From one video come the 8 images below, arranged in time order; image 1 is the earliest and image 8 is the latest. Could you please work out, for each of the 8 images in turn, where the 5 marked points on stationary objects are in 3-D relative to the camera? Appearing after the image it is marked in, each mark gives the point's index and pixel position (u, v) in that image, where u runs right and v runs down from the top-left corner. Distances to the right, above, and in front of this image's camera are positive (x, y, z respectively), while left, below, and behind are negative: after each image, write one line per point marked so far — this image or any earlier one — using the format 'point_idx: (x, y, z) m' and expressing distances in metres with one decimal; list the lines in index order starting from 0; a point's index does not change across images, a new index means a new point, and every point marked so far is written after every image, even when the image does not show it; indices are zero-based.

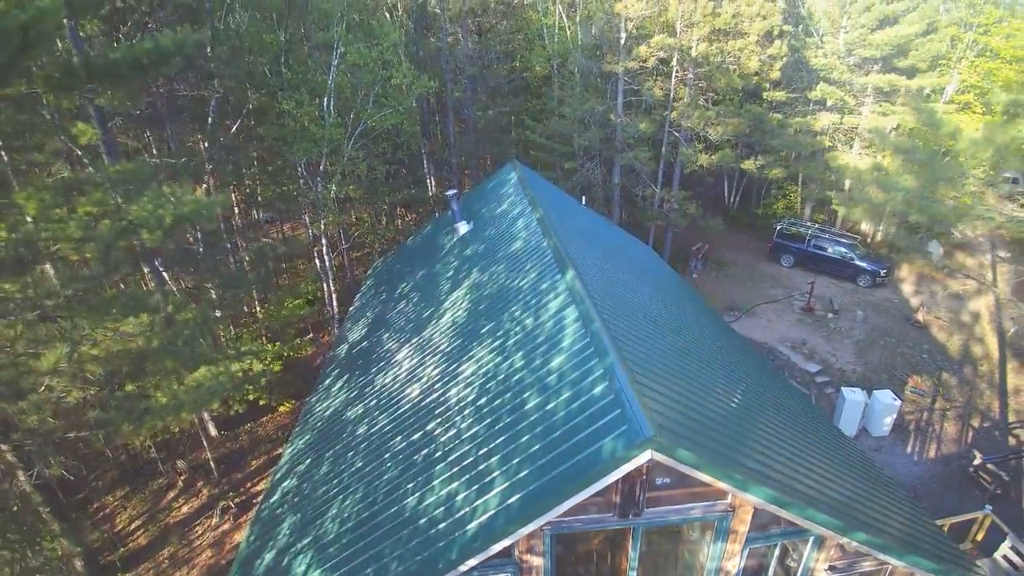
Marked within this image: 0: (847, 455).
0: (+5.7, -3.1, +9.1) m
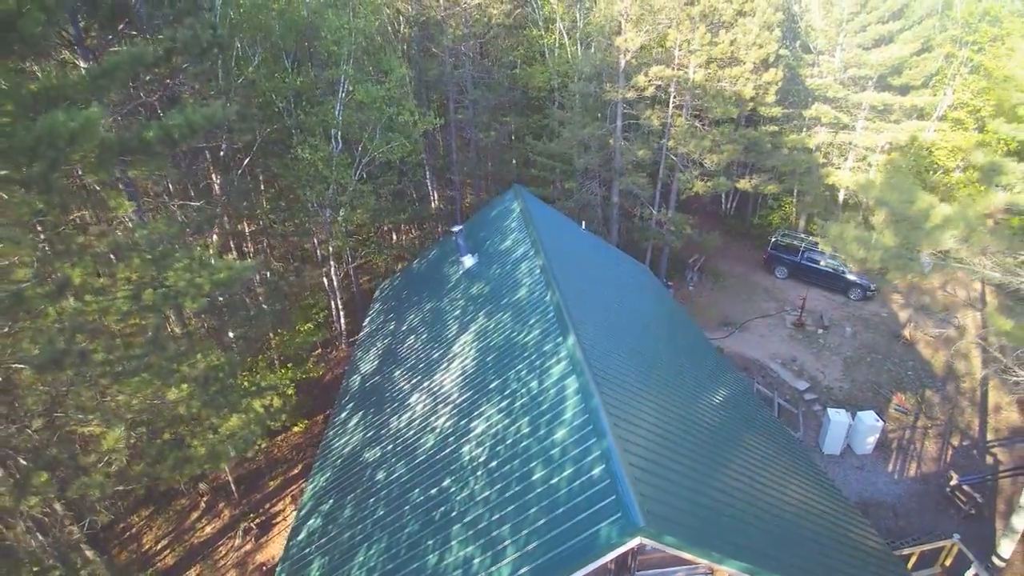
0: (+5.8, -4.1, +9.9) m
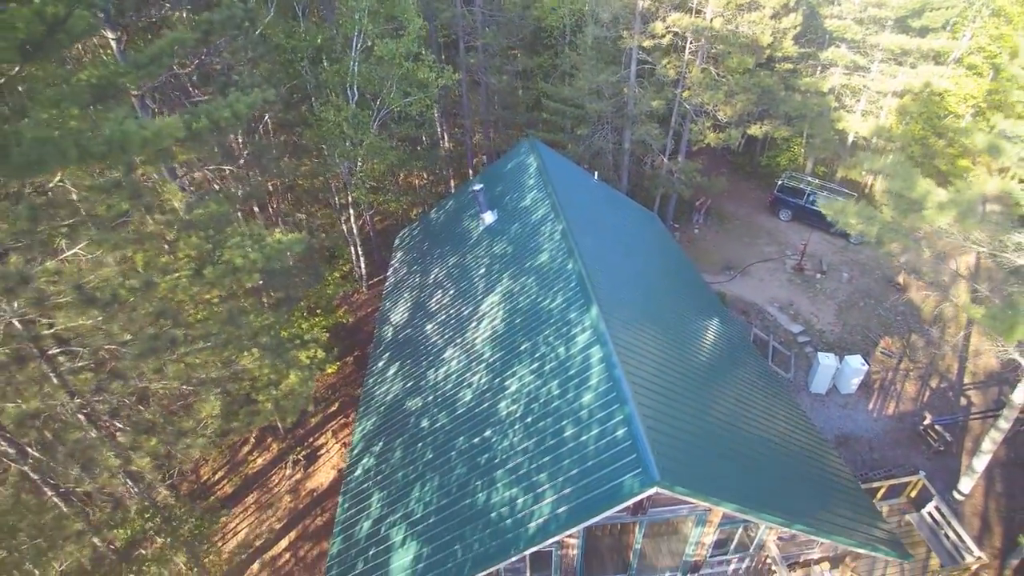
0: (+6.4, -3.4, +11.4) m
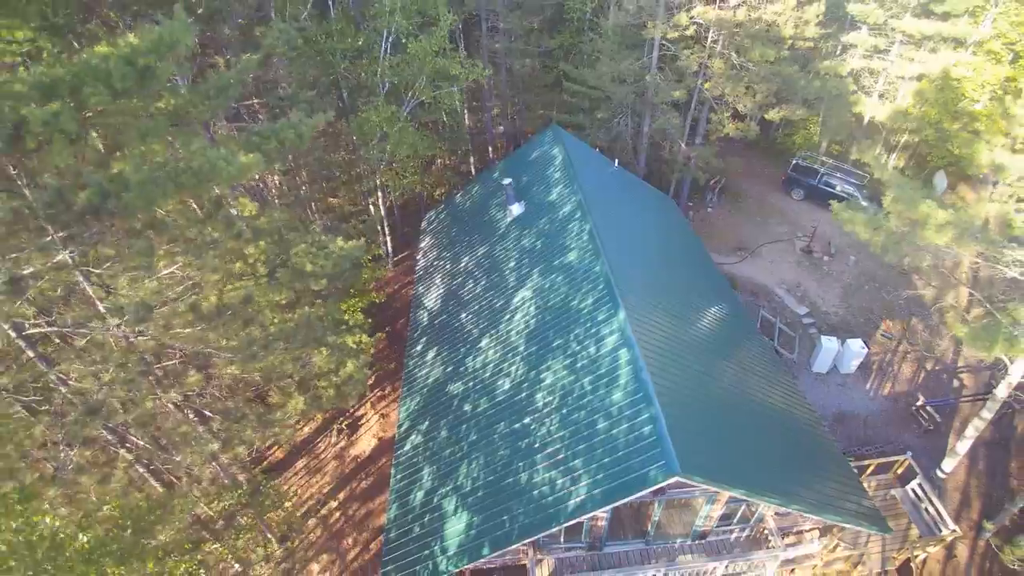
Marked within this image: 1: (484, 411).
0: (+7.1, -3.3, +12.7) m
1: (-0.6, -2.7, +11.3) m
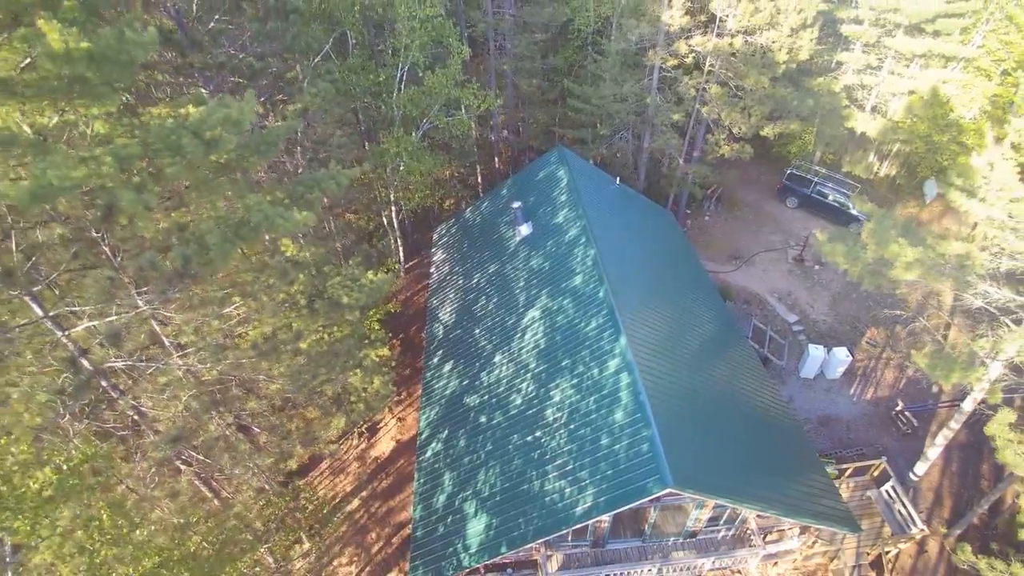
0: (+7.4, -3.9, +14.0) m
1: (-0.3, -3.3, +12.6) m
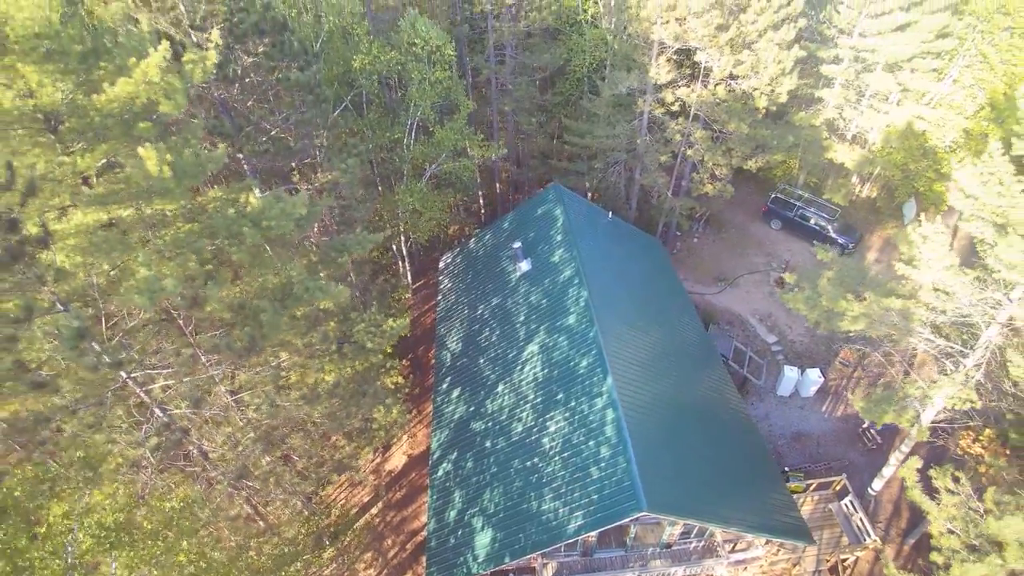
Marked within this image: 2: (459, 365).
0: (+7.4, -5.1, +15.8) m
1: (-0.3, -4.5, +14.4) m
2: (-1.9, -2.7, +18.1) m
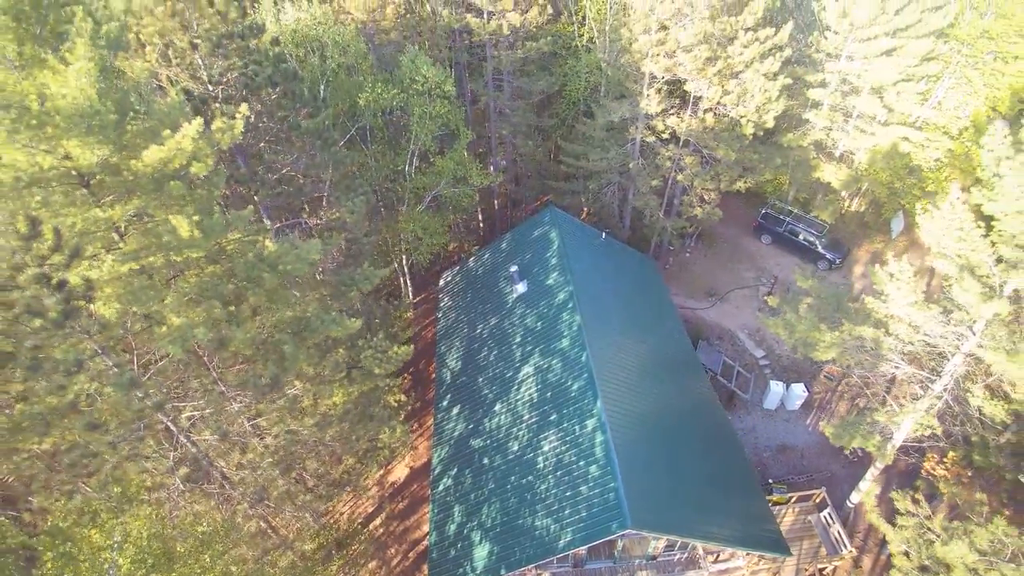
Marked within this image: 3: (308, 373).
0: (+7.3, -5.9, +16.8) m
1: (-0.4, -5.4, +15.4) m
2: (-2.0, -3.5, +19.0) m
3: (-5.1, -2.1, +13.0) m
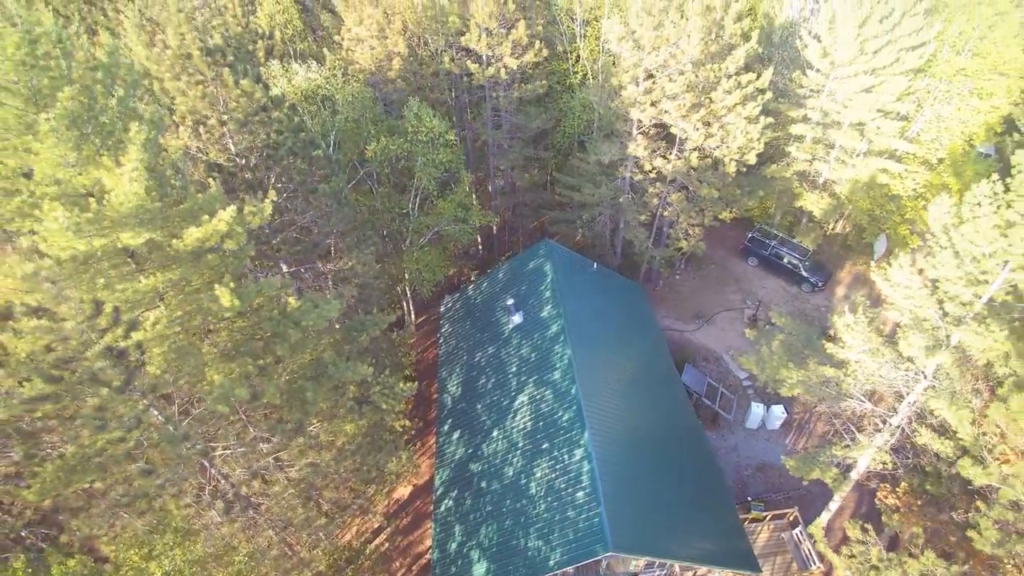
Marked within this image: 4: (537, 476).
0: (+7.2, -7.3, +18.3) m
1: (-0.6, -6.7, +16.9) m
2: (-2.1, -4.8, +20.5) m
3: (-5.3, -3.5, +14.4) m
4: (+0.8, -5.9, +16.1) m
